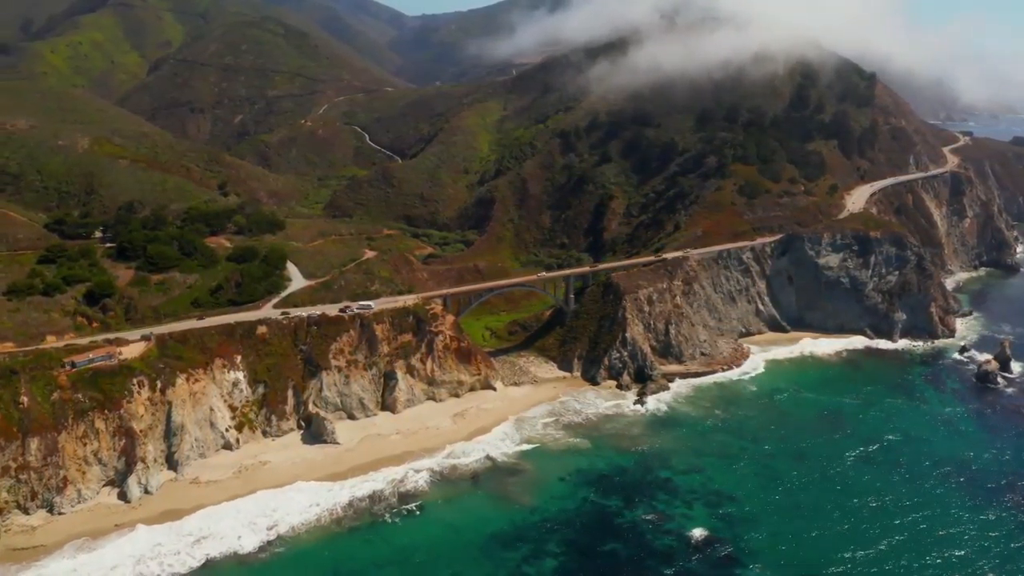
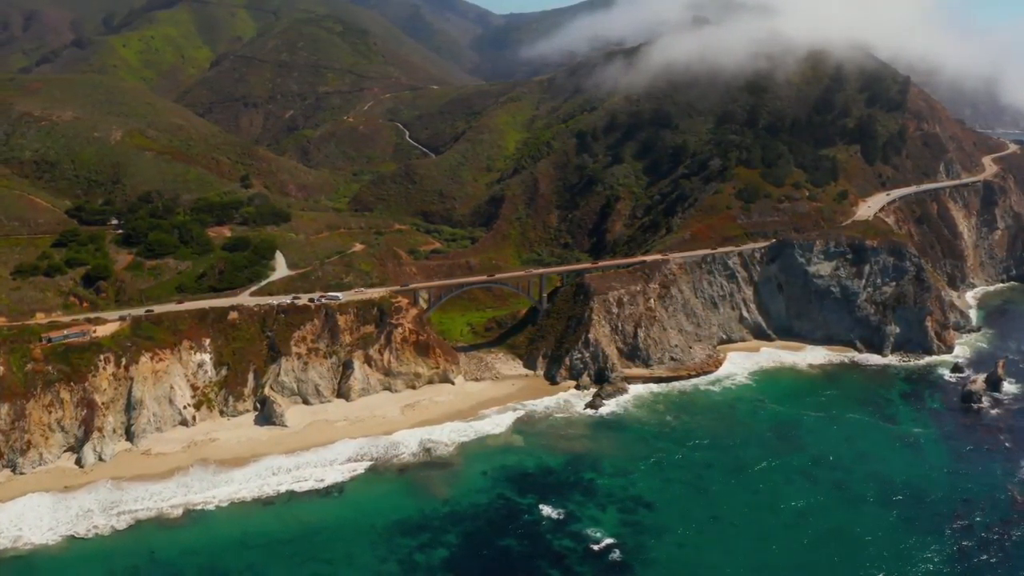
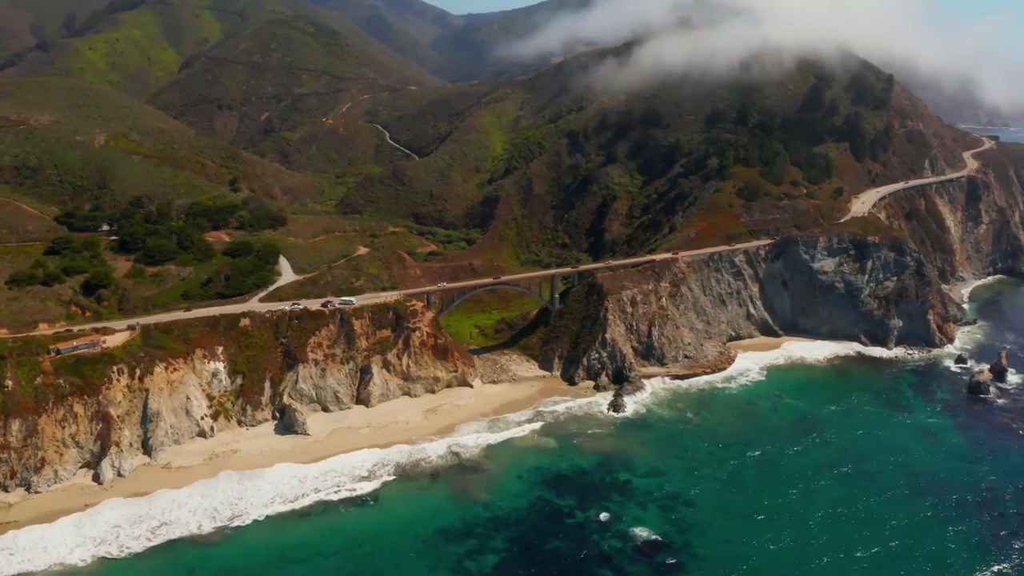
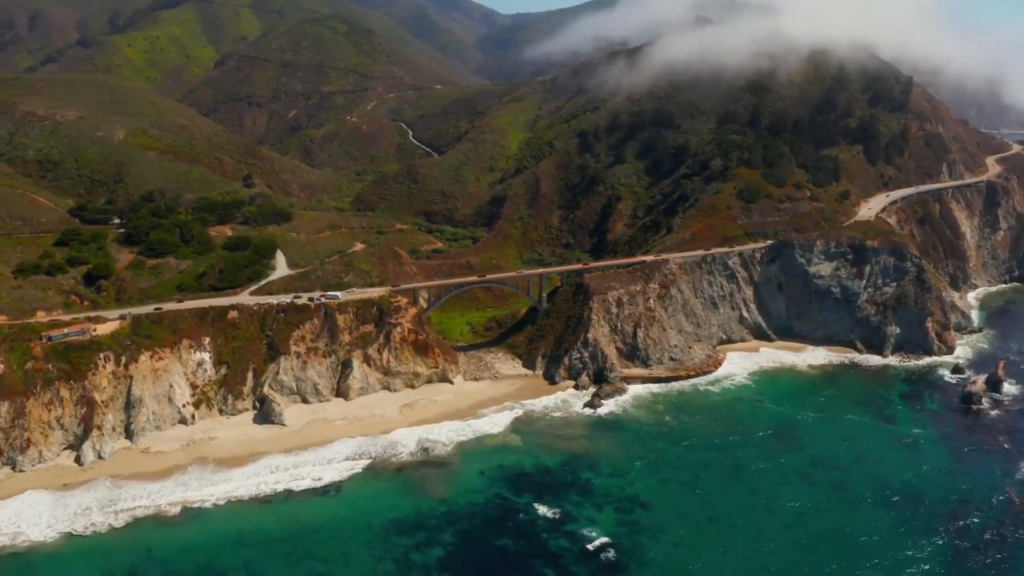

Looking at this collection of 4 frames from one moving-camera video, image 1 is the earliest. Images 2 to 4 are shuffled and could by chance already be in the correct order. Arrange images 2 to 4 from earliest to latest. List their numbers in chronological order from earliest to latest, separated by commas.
3, 2, 4
